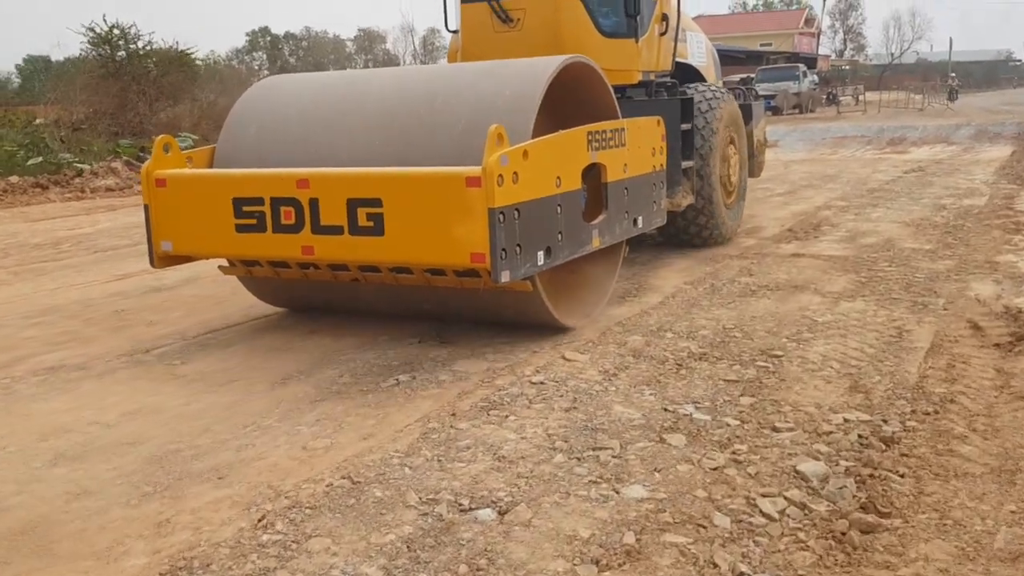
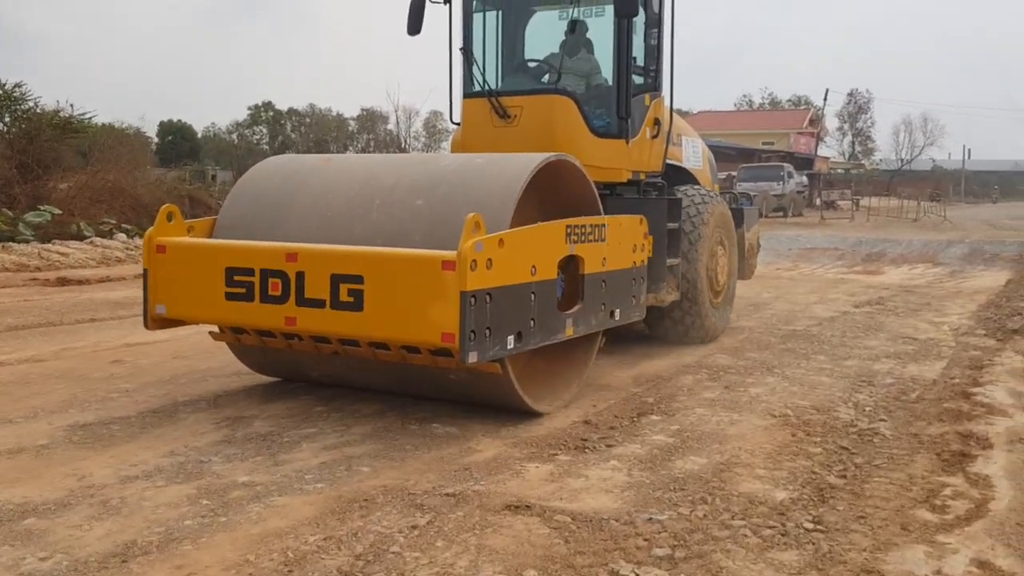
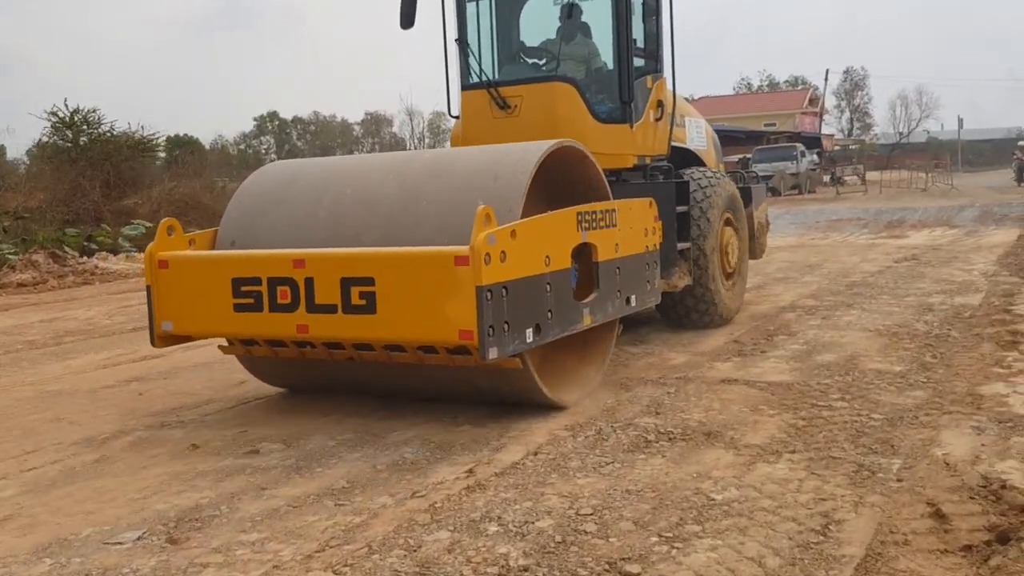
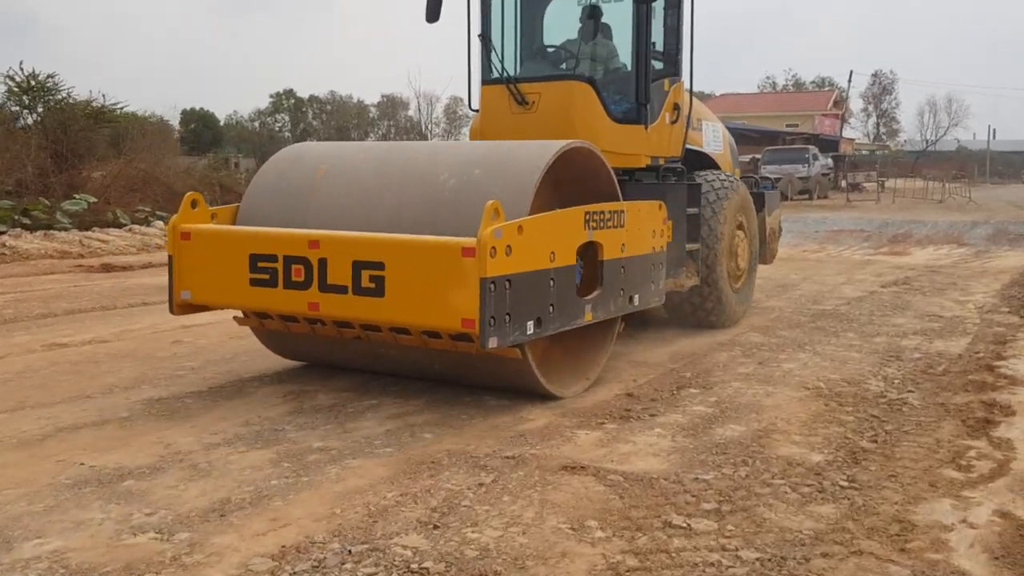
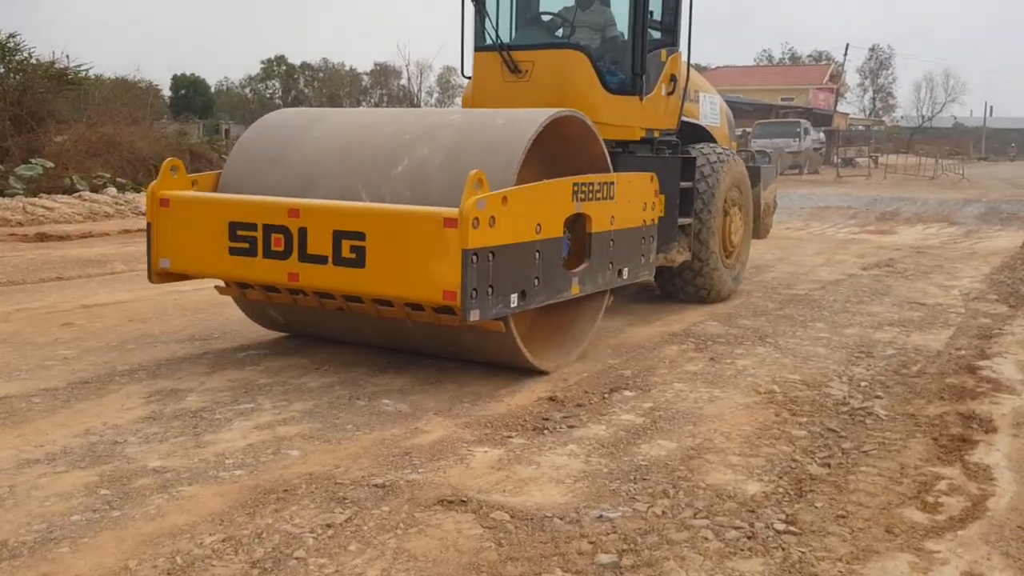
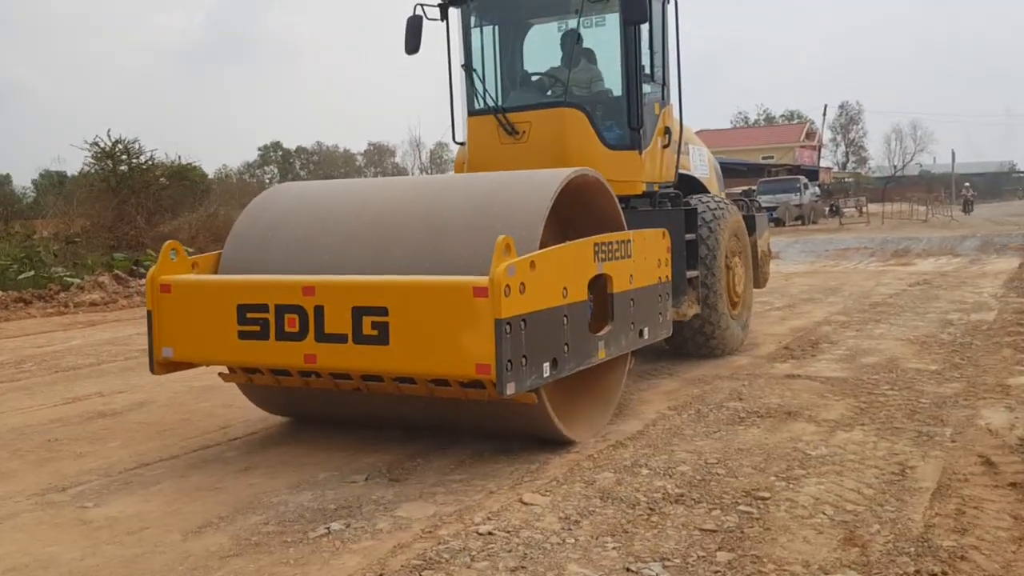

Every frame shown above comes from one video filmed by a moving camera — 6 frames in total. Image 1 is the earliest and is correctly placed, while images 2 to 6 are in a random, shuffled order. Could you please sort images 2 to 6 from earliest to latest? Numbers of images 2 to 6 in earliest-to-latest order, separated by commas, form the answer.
6, 3, 4, 2, 5
